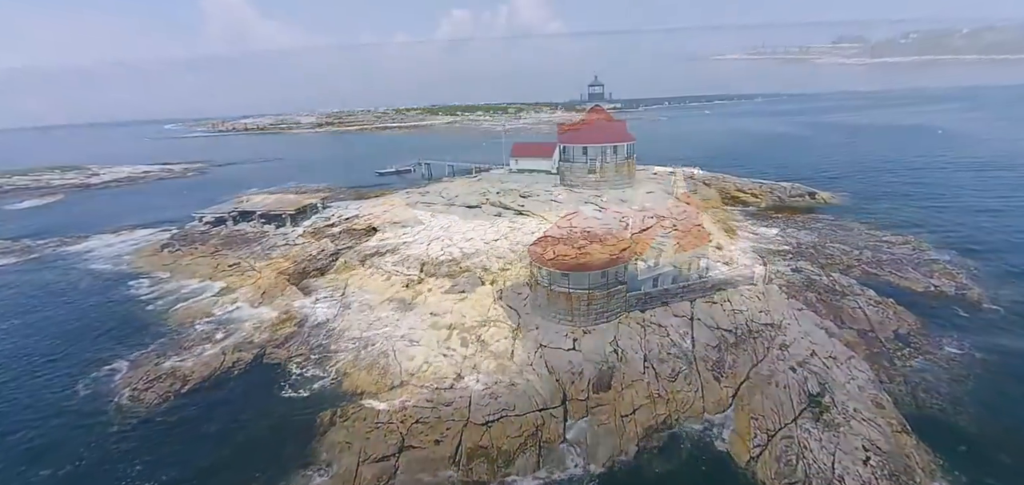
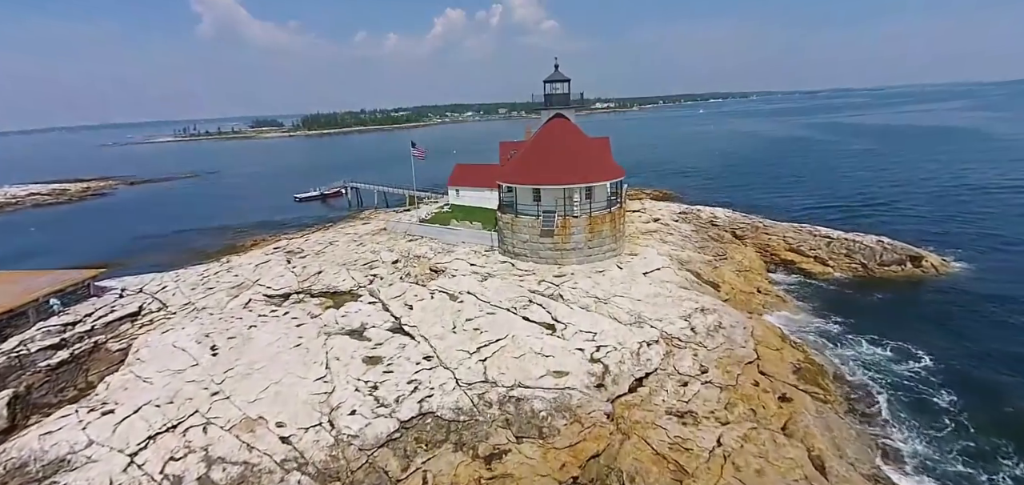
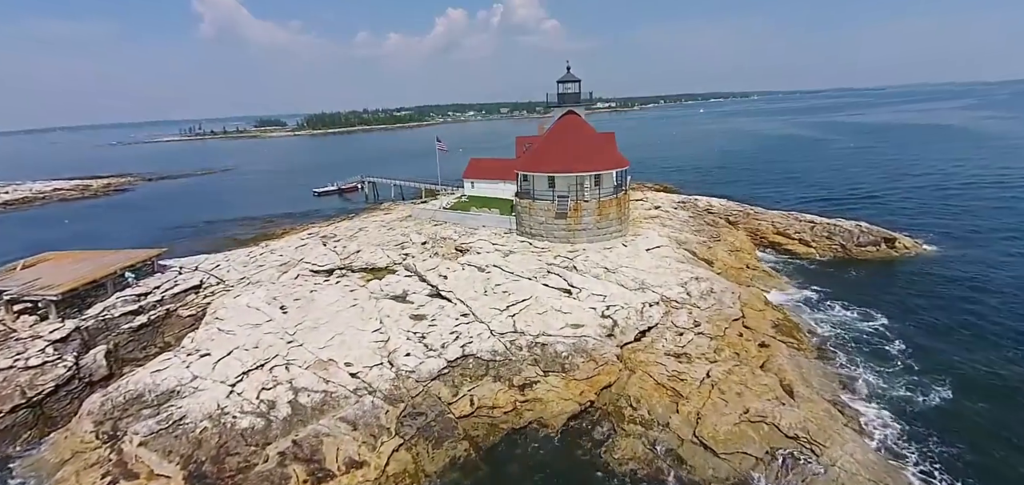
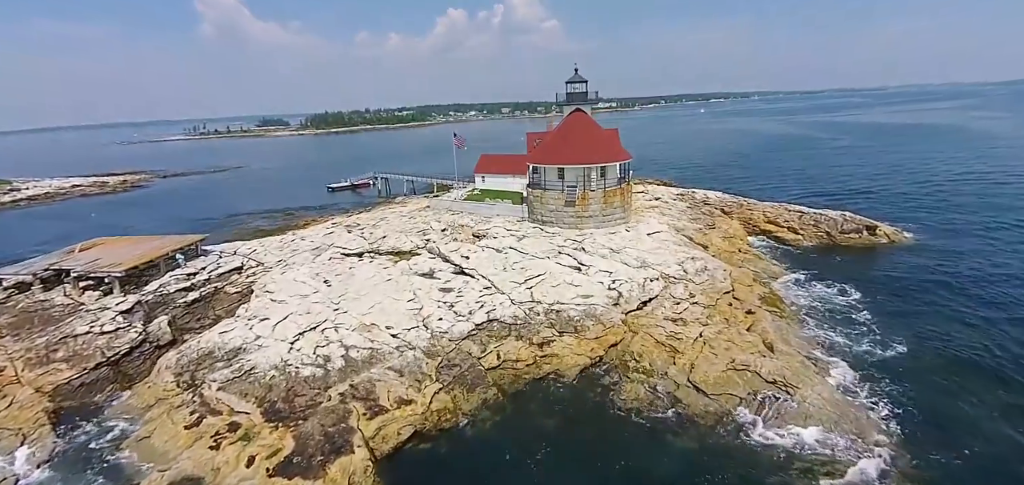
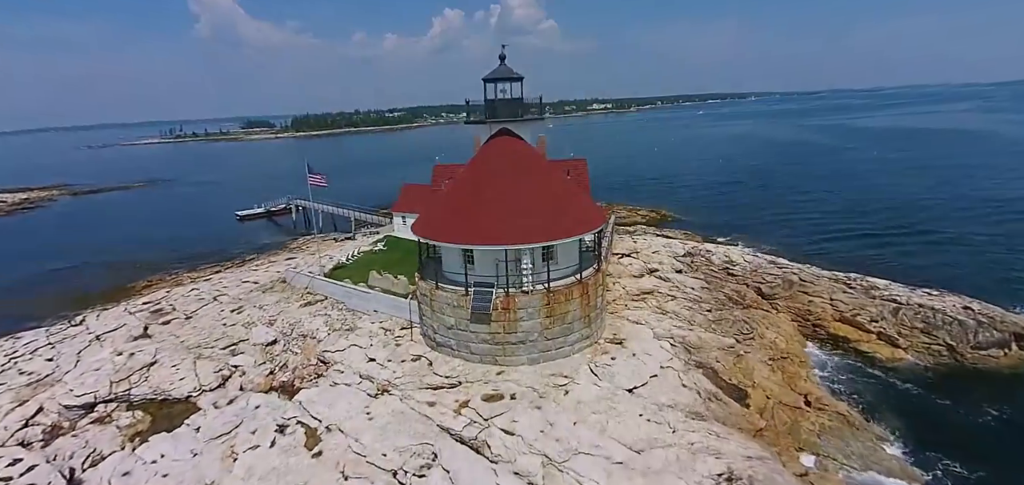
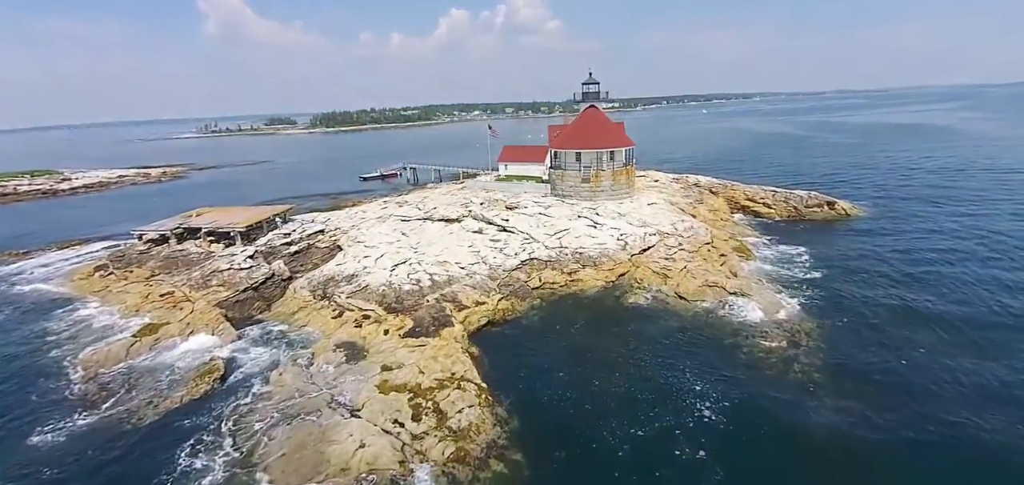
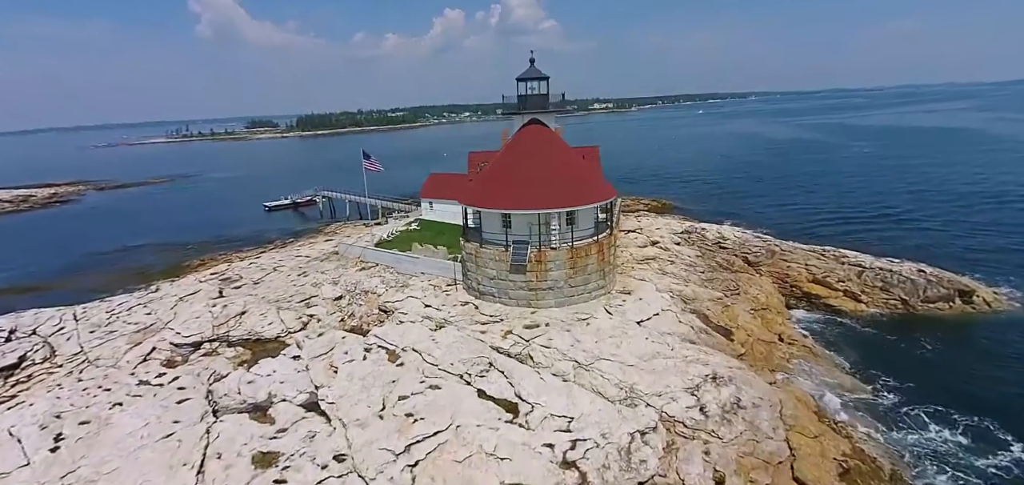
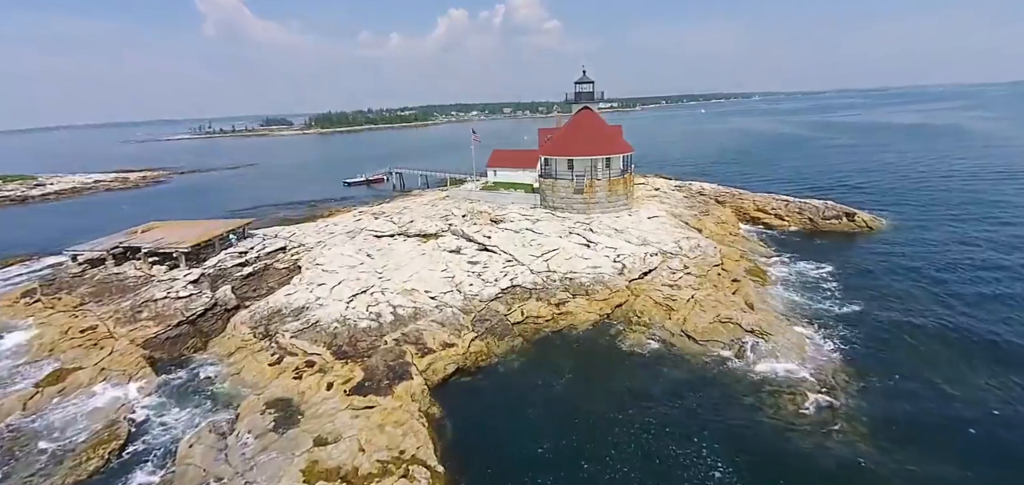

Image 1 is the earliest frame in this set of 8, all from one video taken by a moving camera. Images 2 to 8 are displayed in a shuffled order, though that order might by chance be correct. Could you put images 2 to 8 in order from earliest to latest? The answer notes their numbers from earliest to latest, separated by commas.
6, 8, 4, 3, 2, 7, 5
